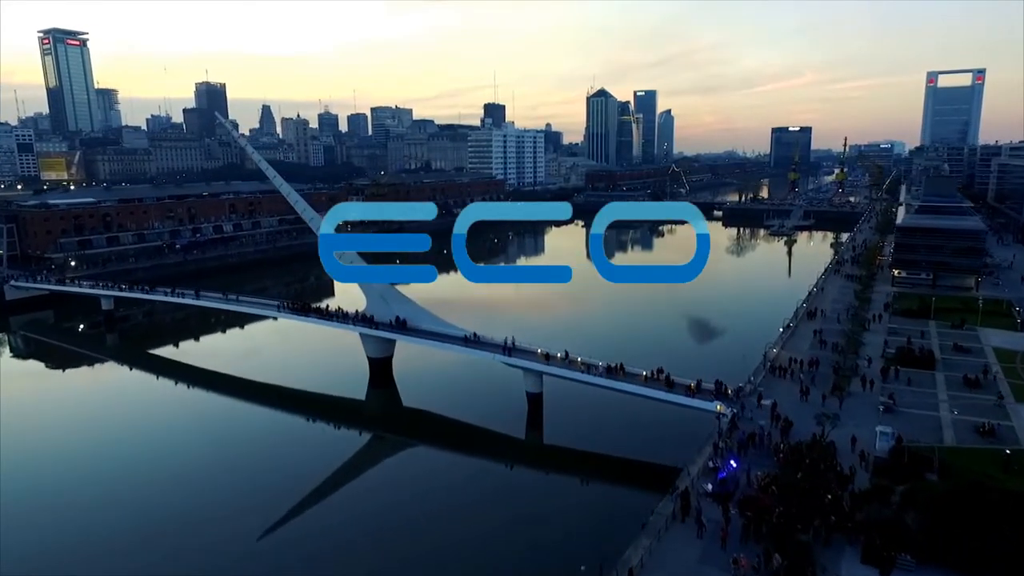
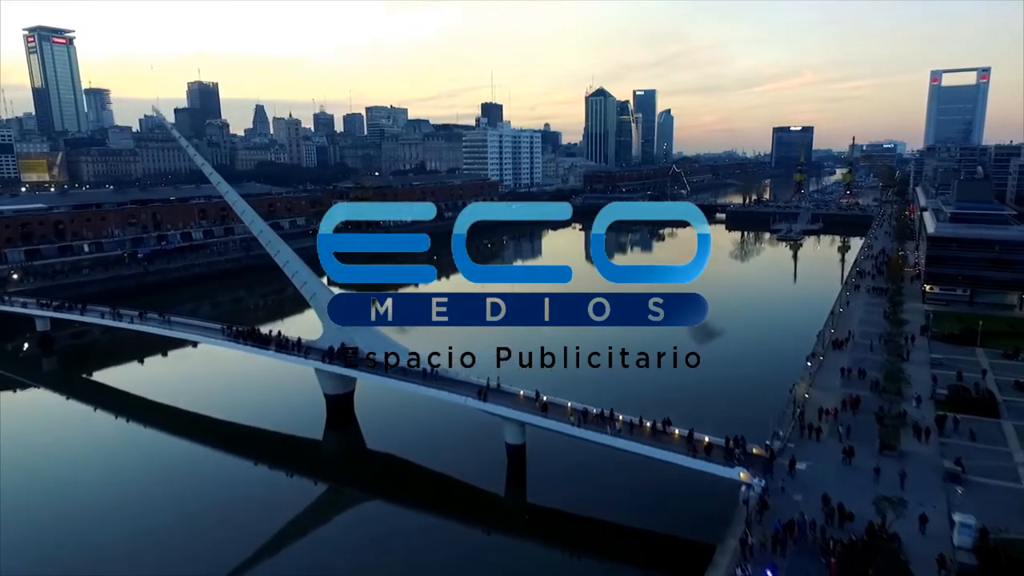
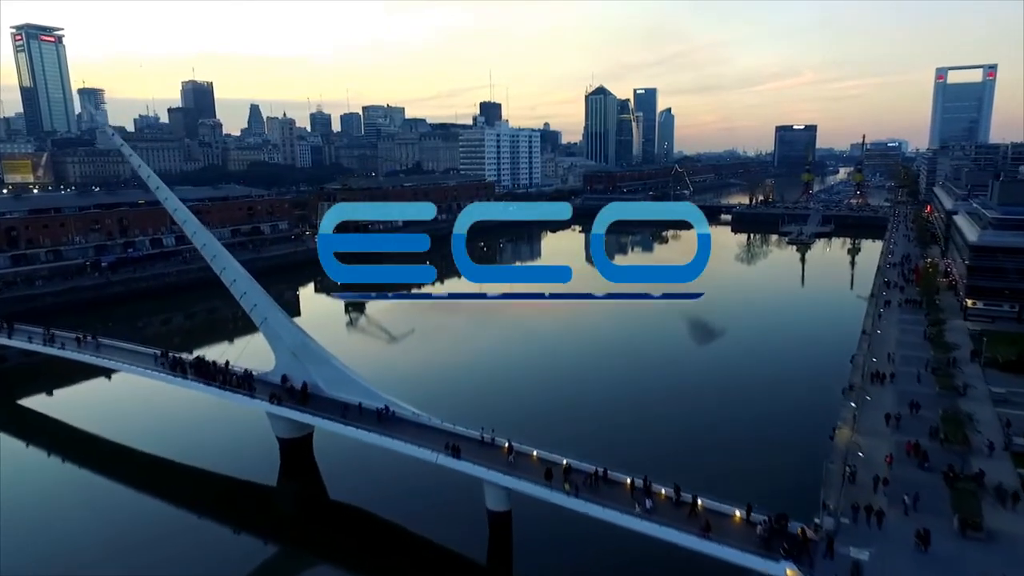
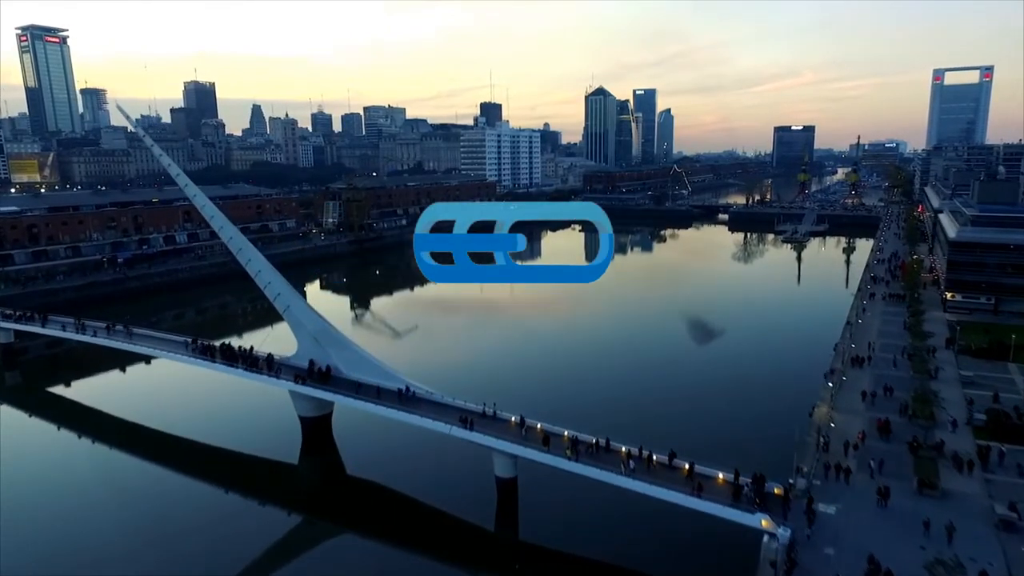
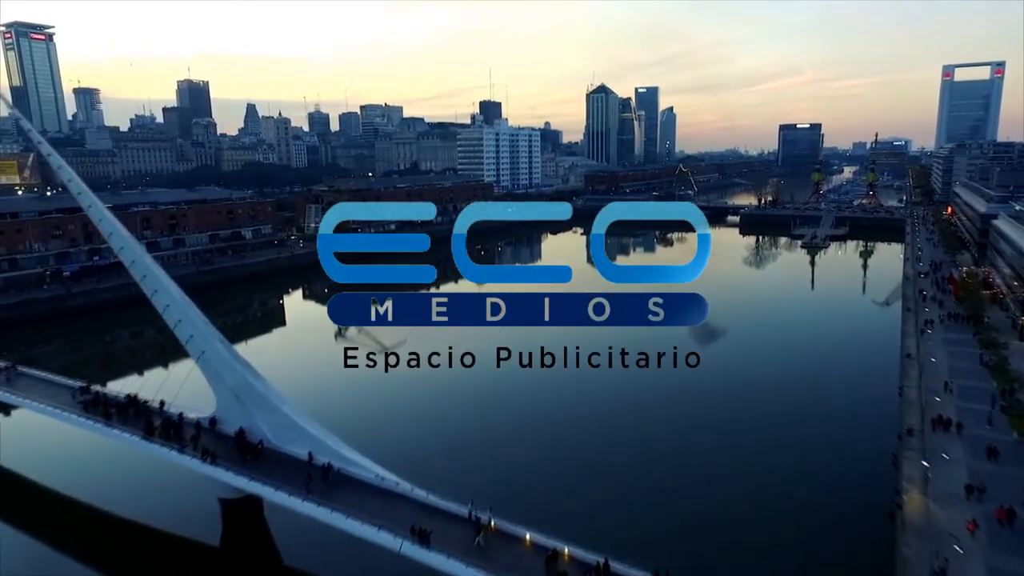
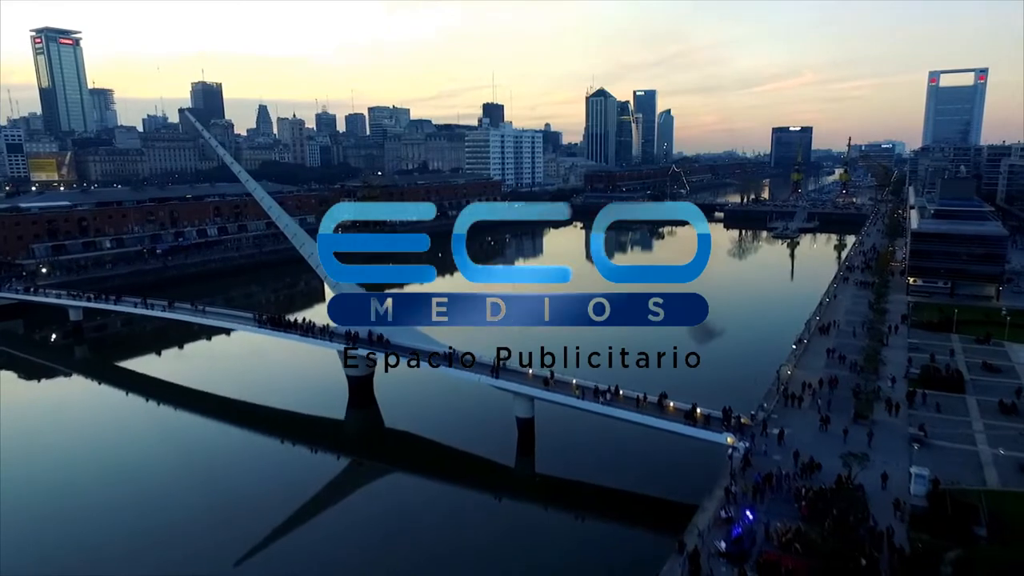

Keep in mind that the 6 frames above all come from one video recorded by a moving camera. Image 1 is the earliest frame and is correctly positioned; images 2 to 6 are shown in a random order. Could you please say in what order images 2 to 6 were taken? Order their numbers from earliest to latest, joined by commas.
6, 2, 4, 3, 5
